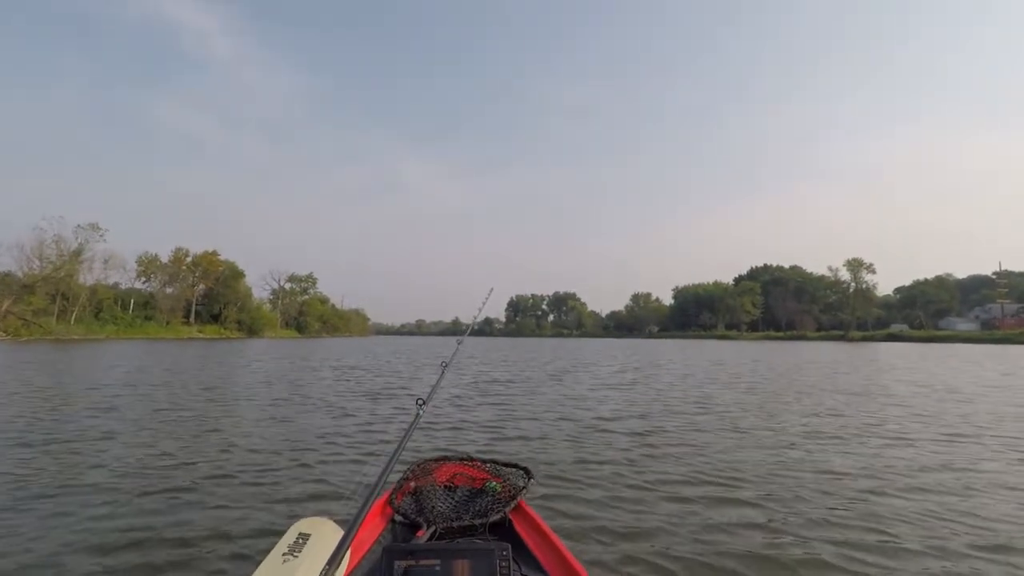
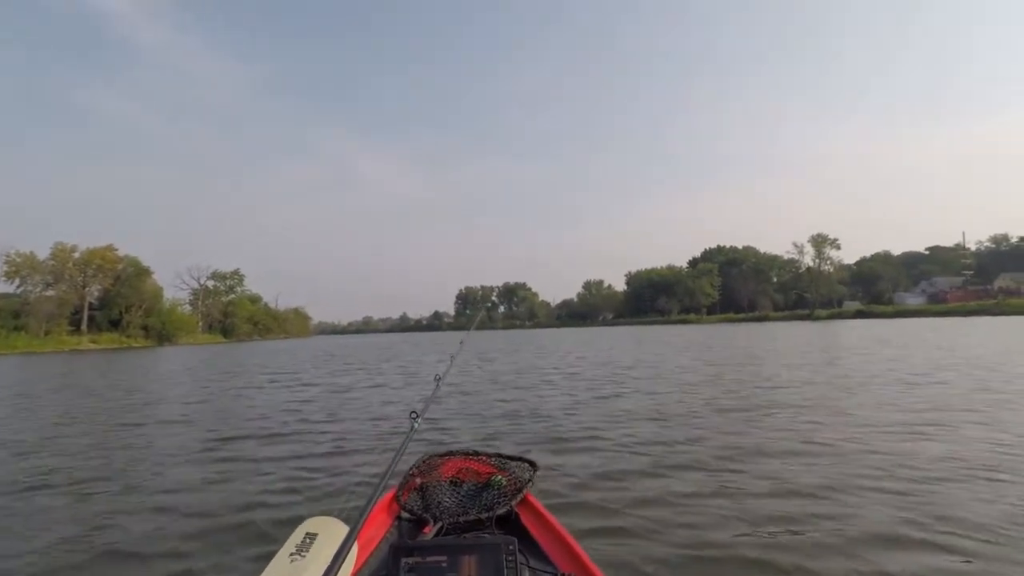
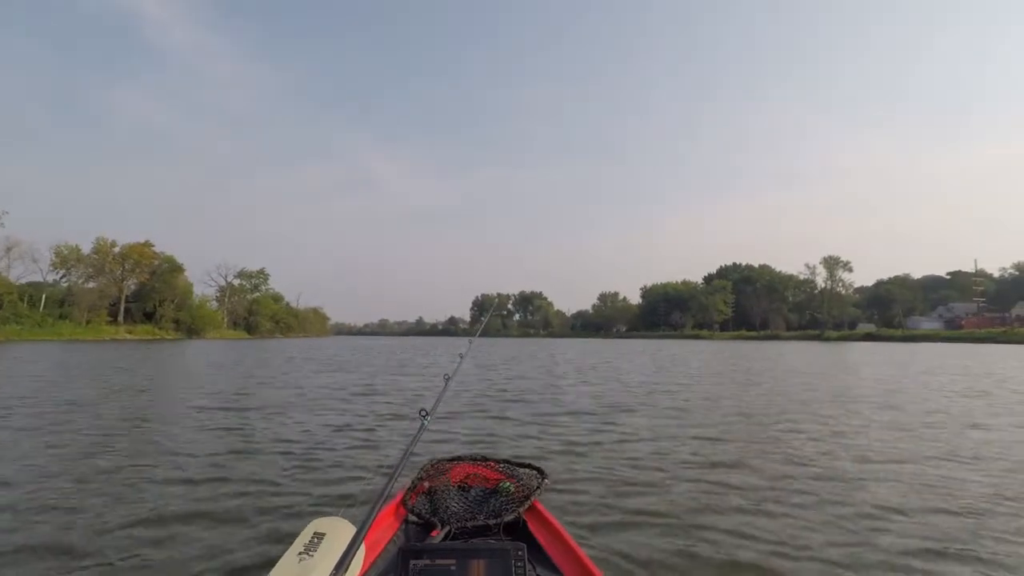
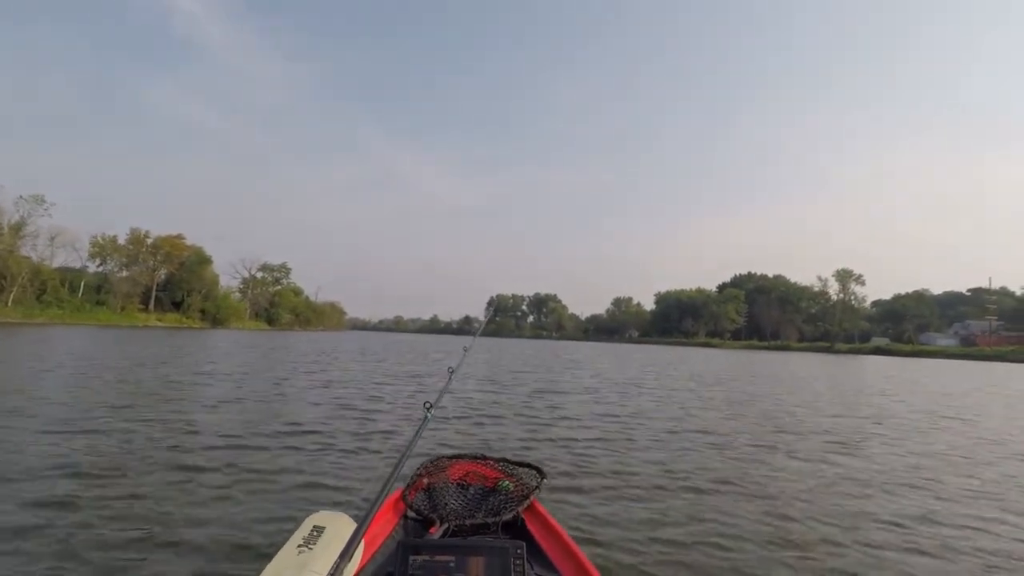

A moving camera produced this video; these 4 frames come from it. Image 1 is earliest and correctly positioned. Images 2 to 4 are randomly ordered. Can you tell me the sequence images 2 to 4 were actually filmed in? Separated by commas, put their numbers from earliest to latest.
4, 3, 2
